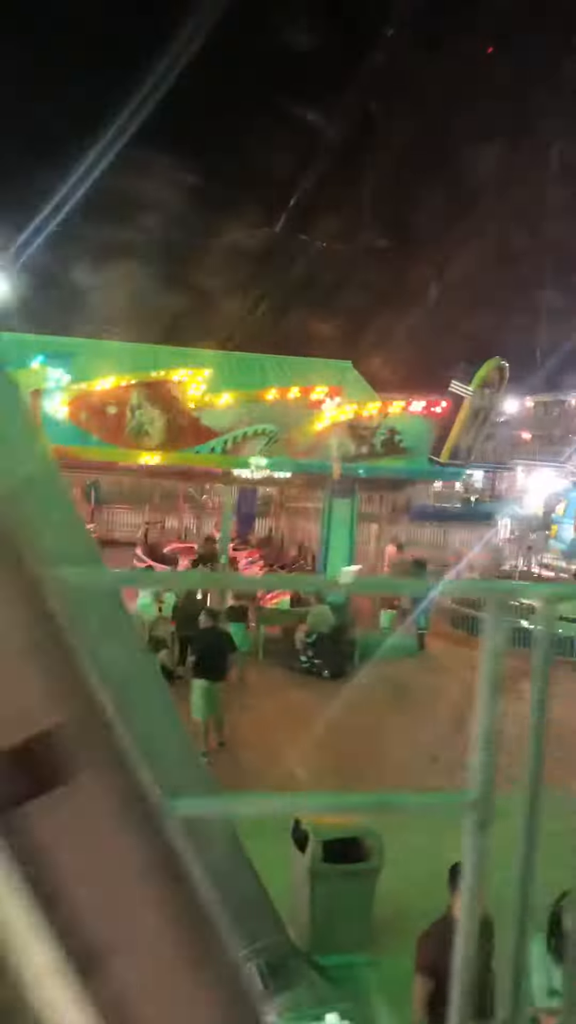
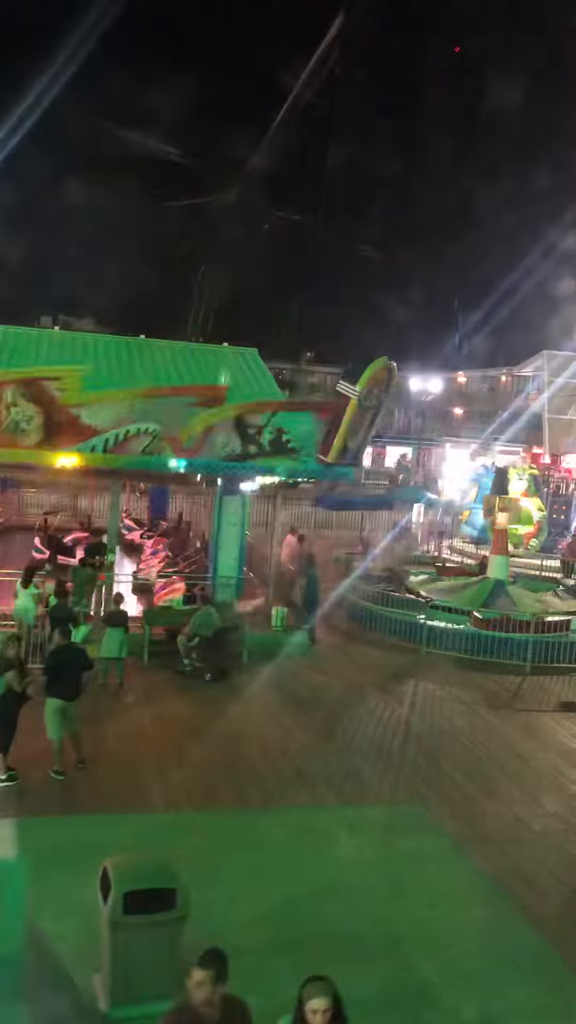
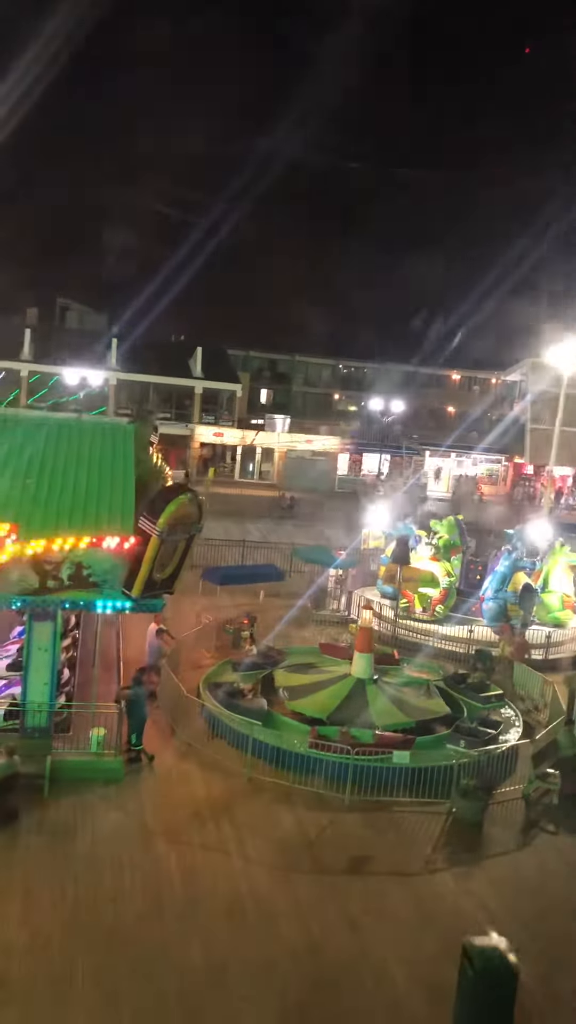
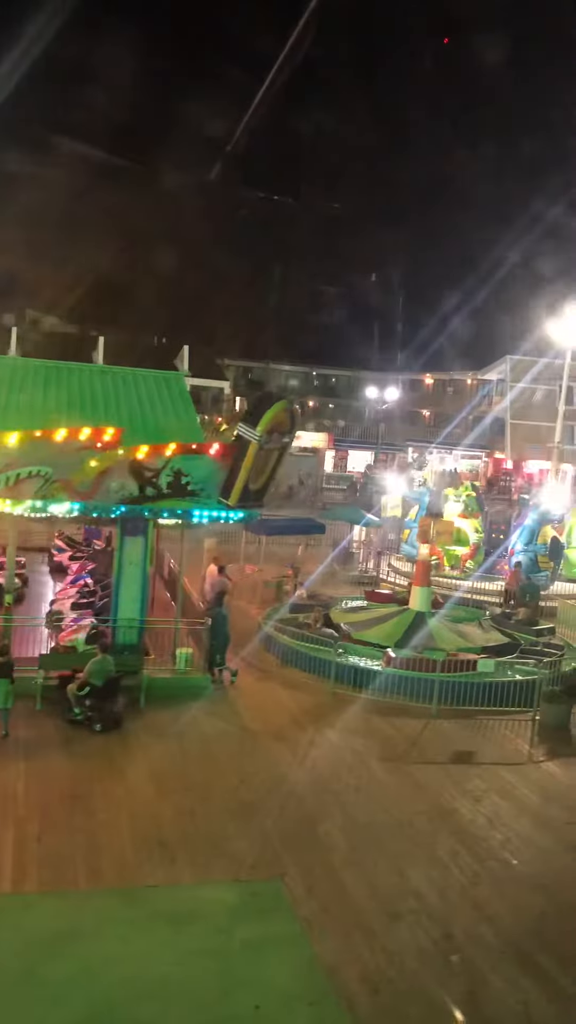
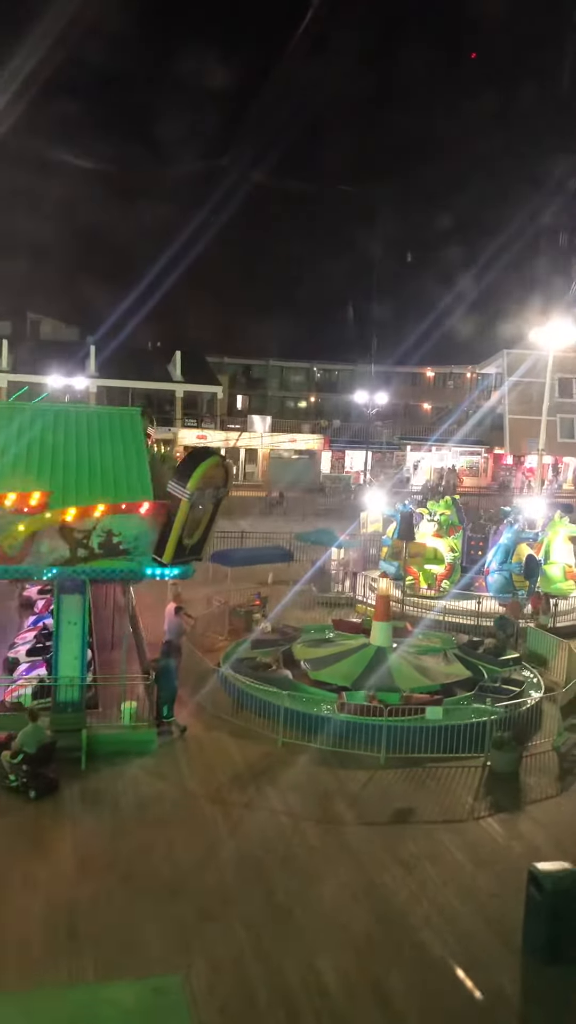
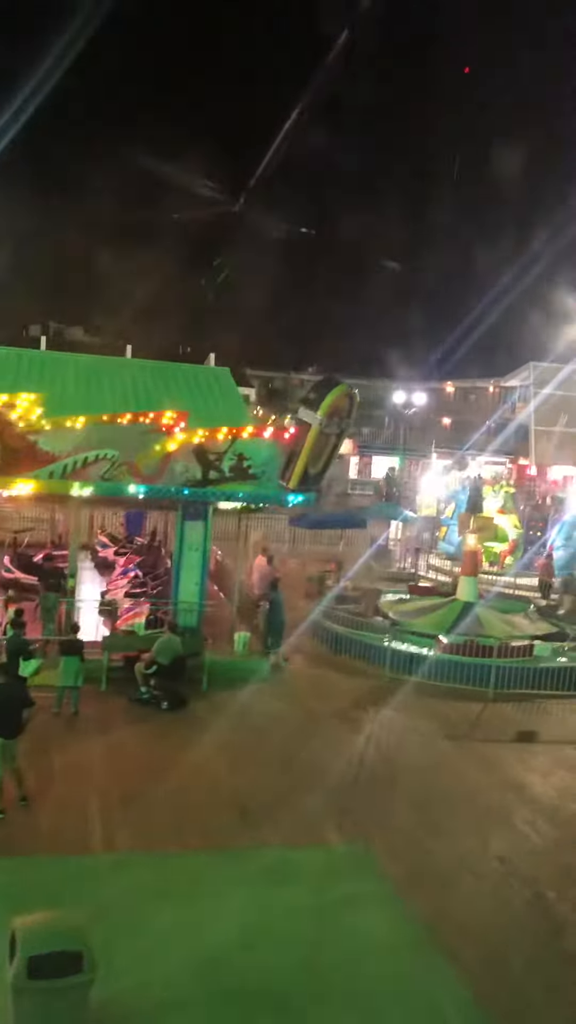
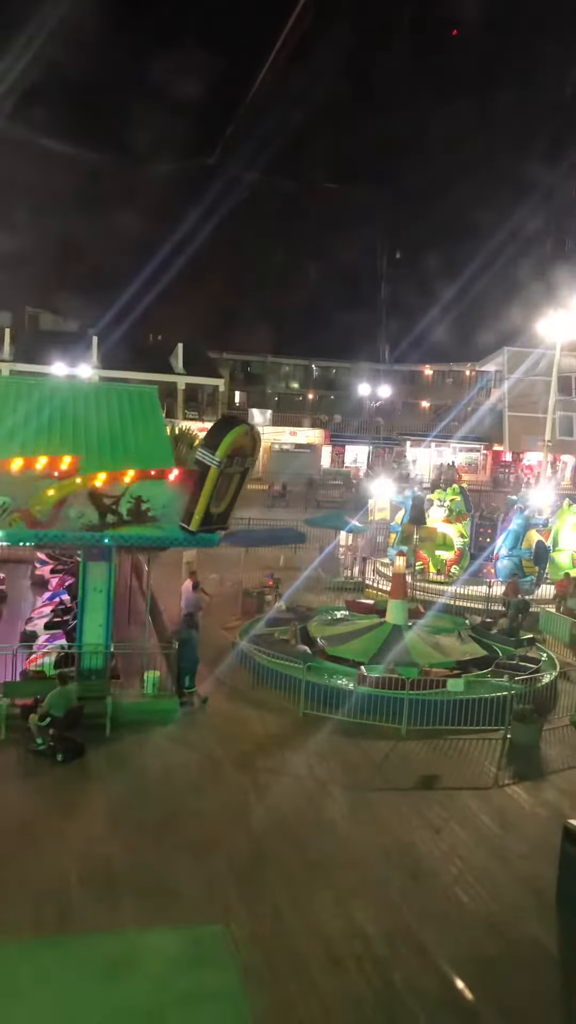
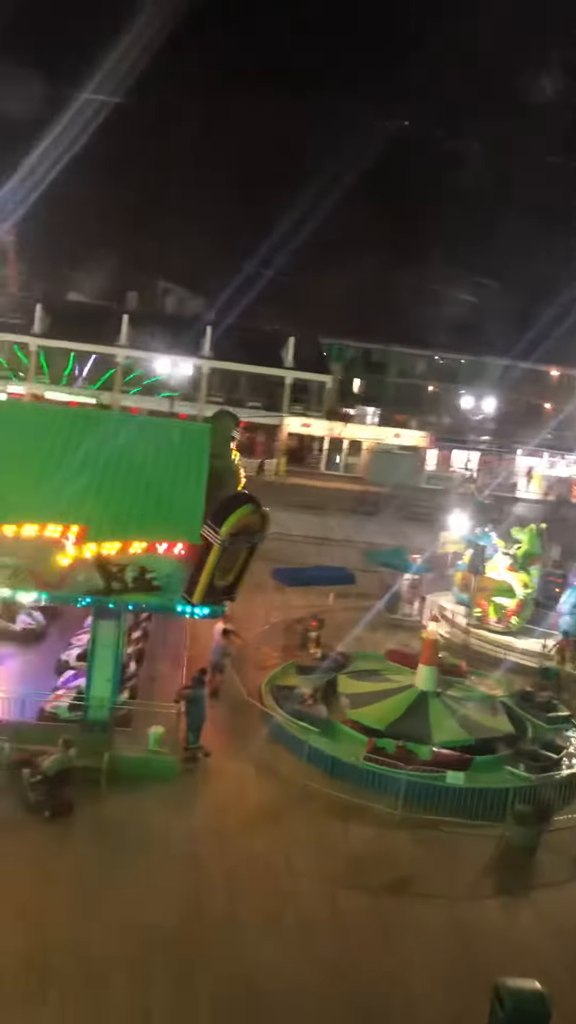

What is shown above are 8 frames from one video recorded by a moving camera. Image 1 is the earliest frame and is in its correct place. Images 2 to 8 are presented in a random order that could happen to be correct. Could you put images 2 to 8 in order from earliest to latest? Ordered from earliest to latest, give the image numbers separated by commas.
2, 6, 4, 7, 5, 3, 8
